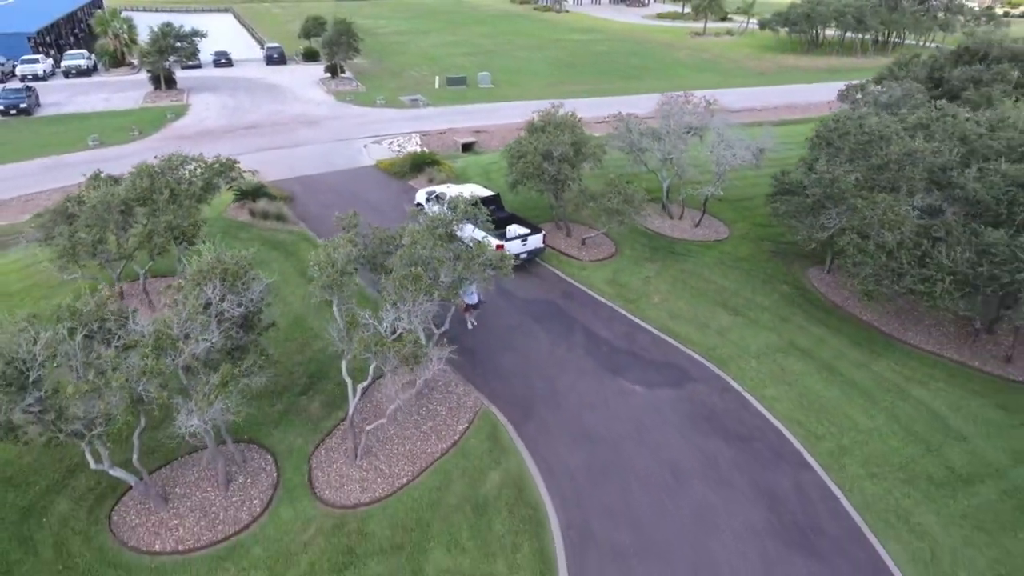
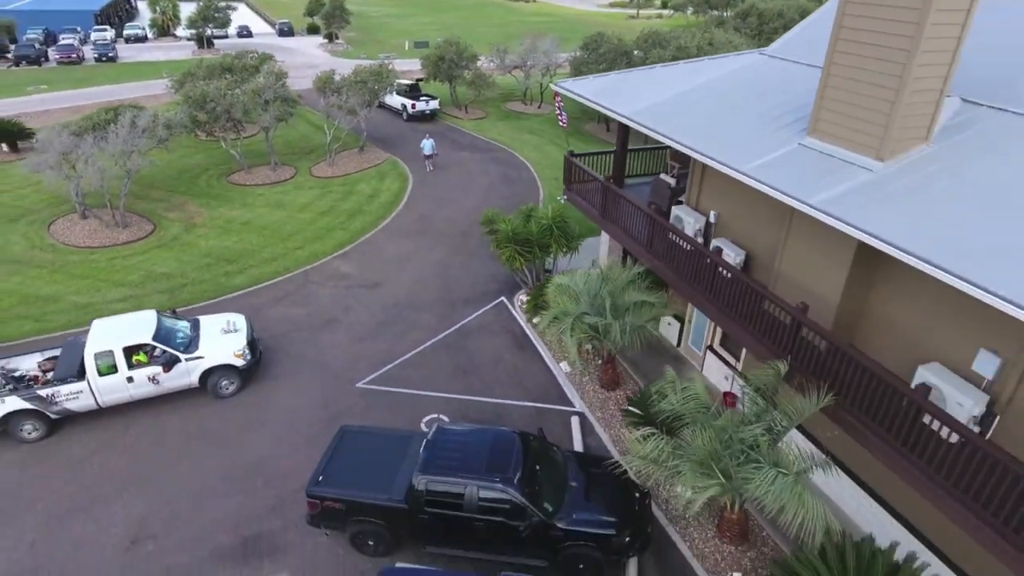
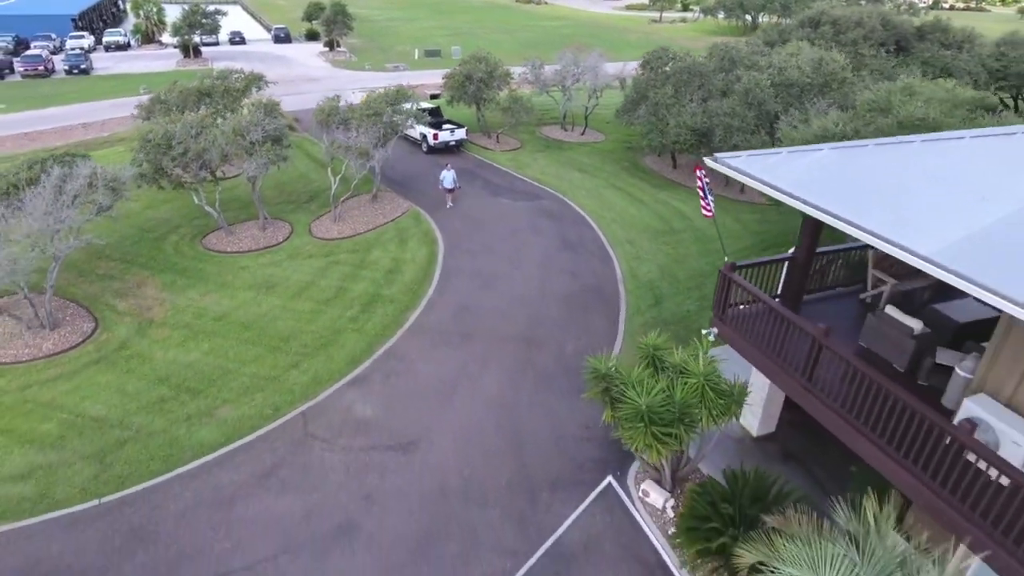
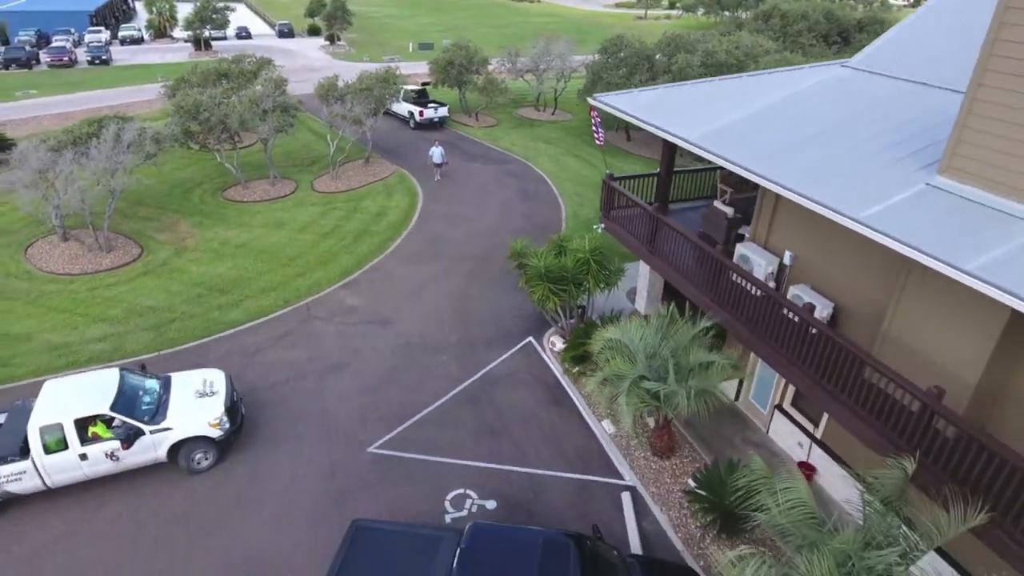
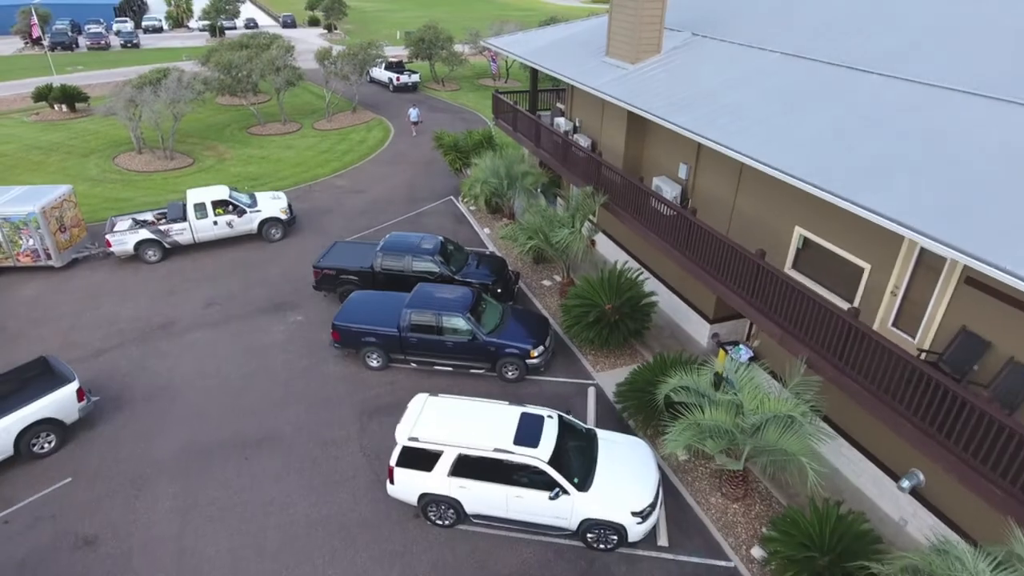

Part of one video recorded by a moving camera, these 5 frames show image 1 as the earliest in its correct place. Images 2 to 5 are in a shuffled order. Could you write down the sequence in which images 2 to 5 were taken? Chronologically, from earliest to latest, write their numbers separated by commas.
3, 4, 2, 5
